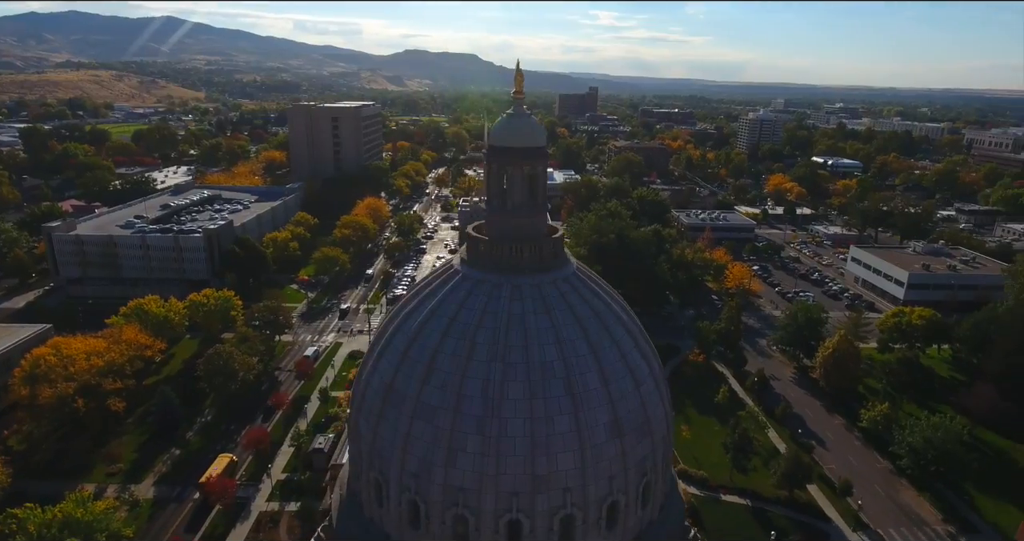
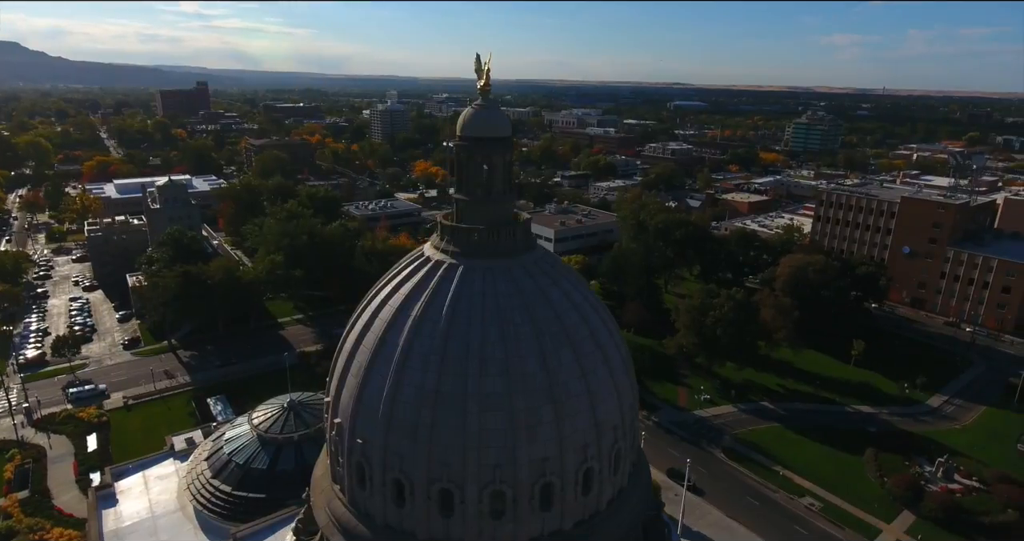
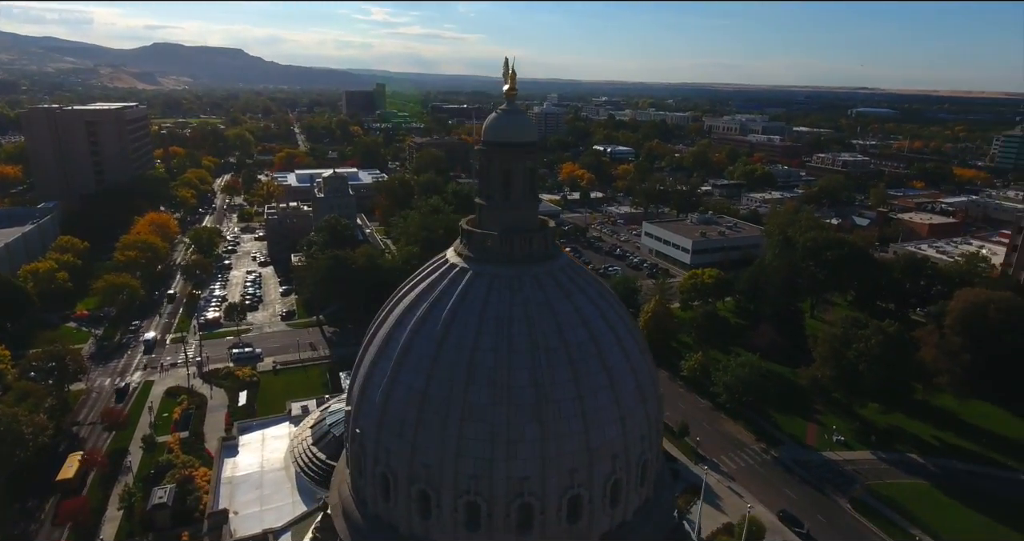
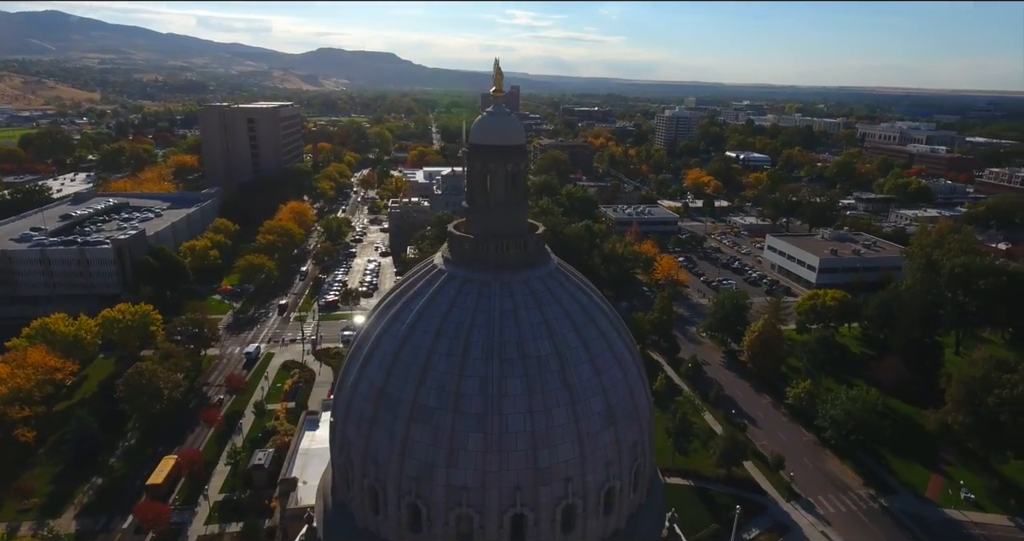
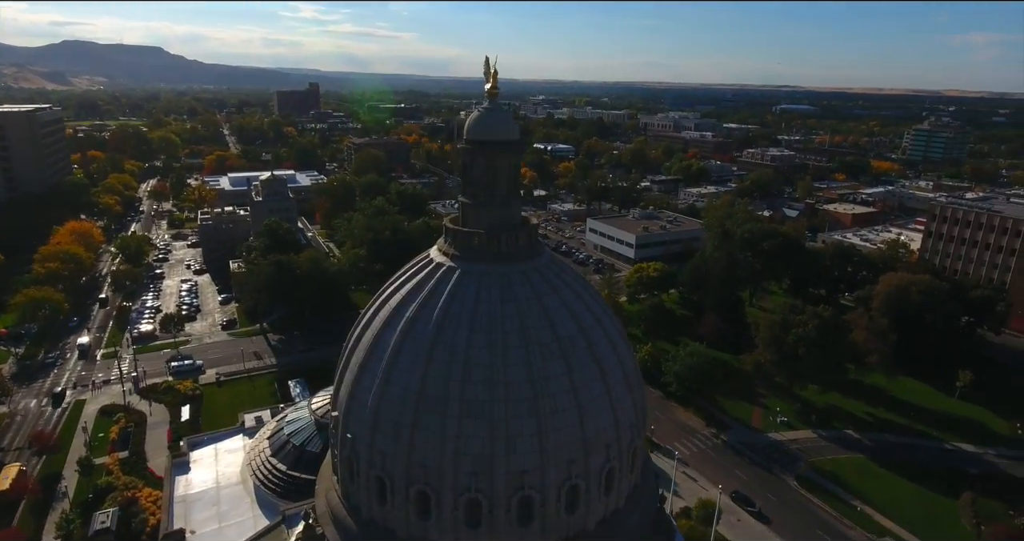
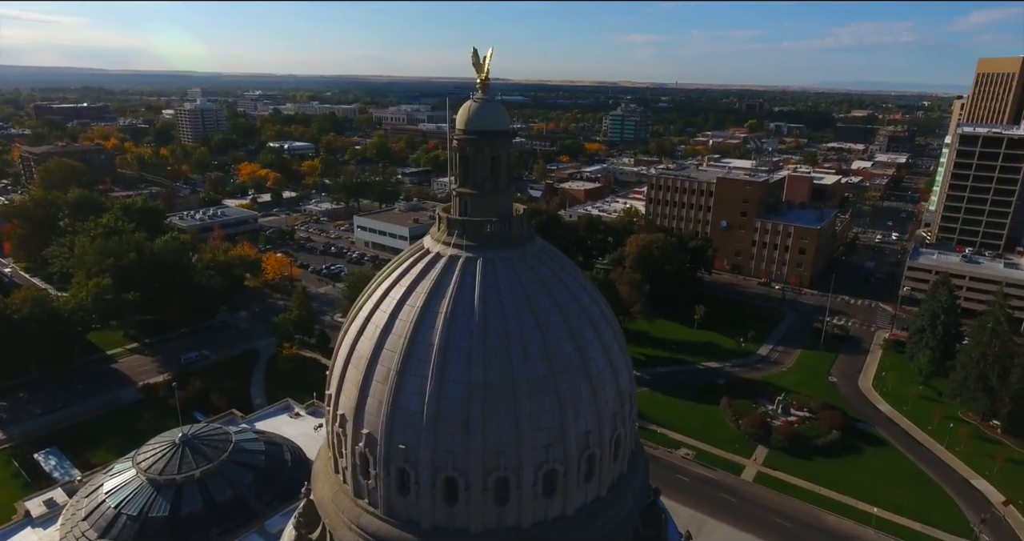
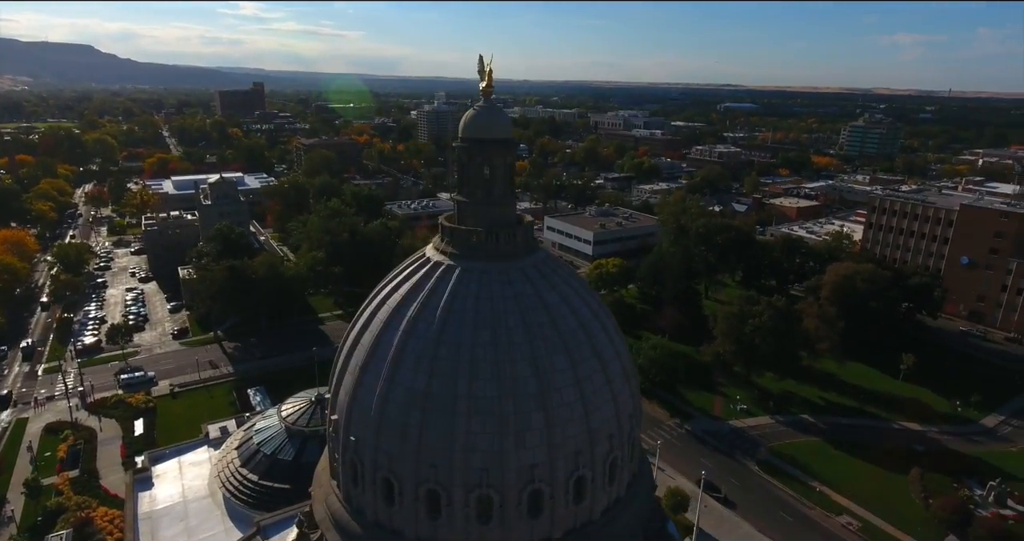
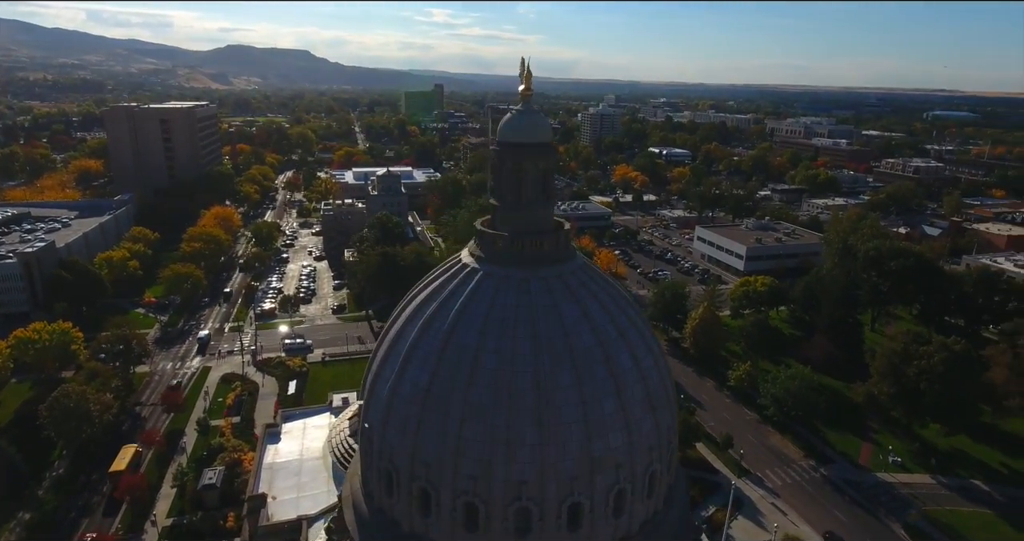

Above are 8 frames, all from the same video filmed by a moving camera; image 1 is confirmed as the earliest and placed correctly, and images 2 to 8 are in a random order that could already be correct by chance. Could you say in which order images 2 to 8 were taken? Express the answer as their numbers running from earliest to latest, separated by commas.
4, 8, 3, 5, 7, 2, 6
